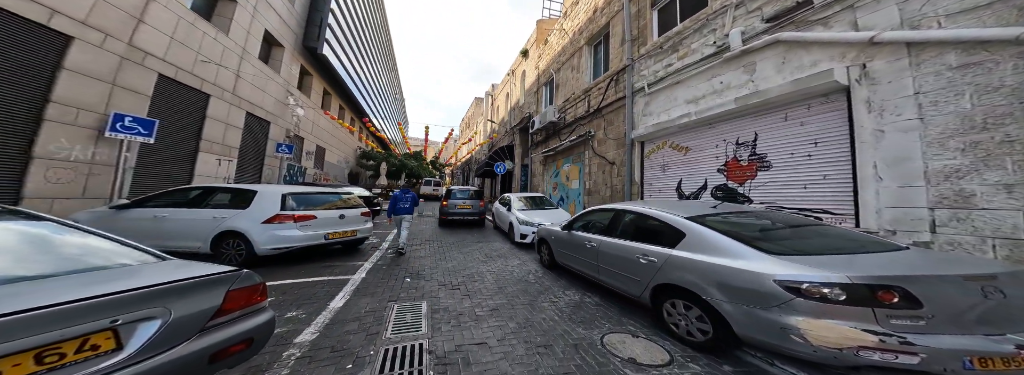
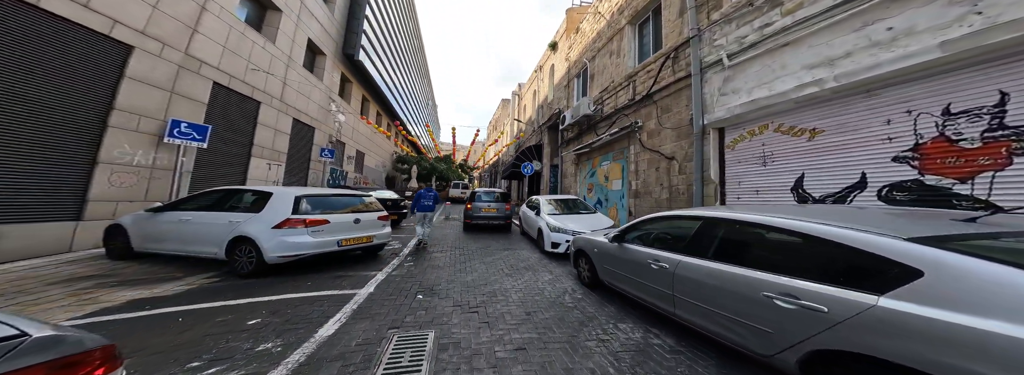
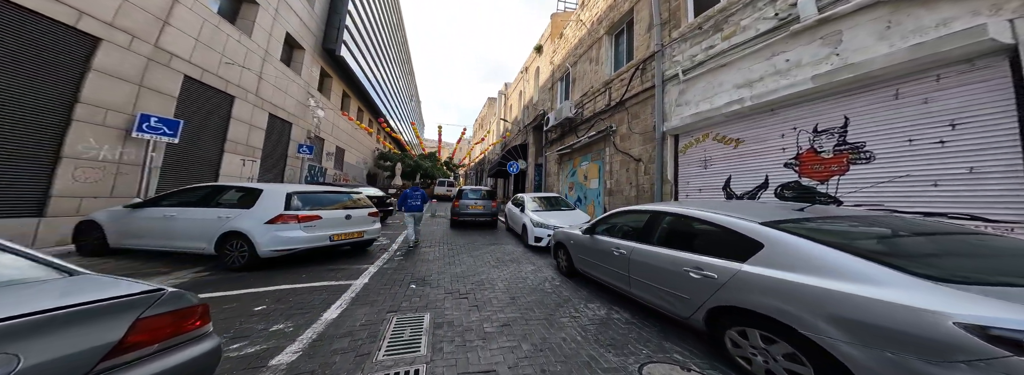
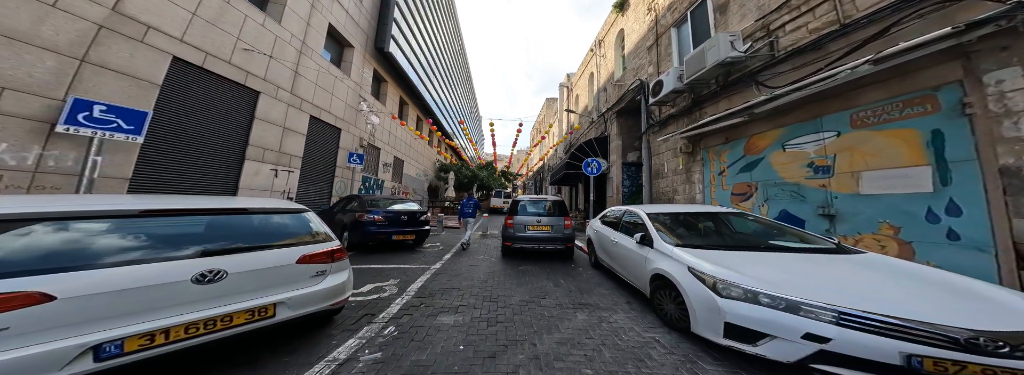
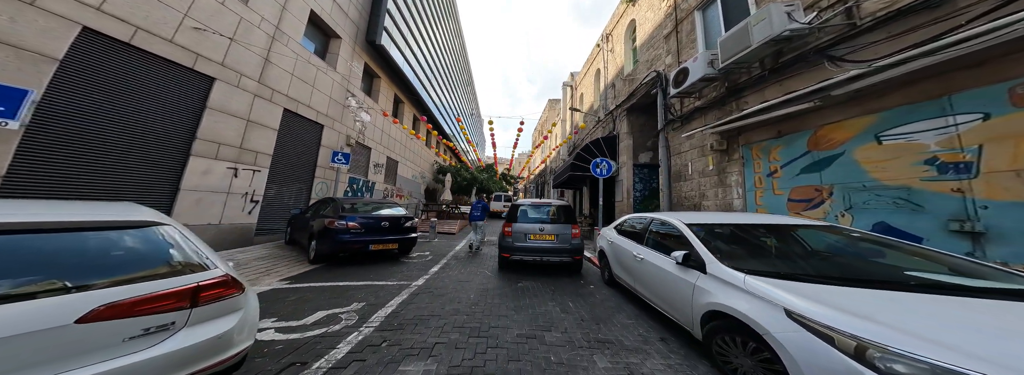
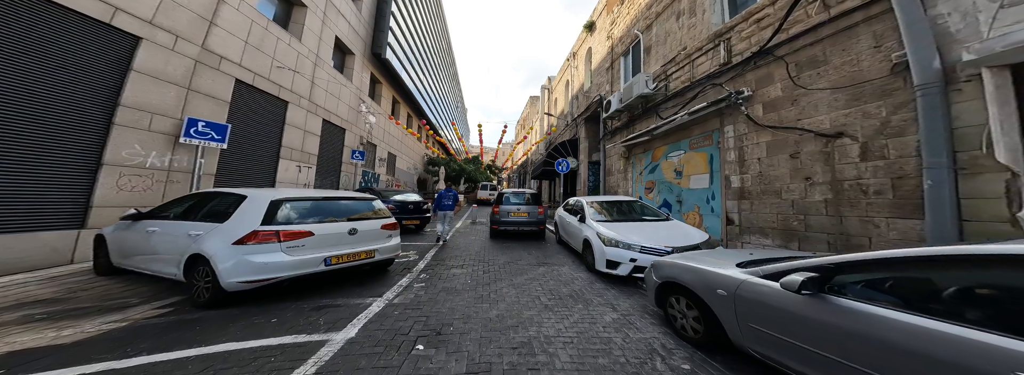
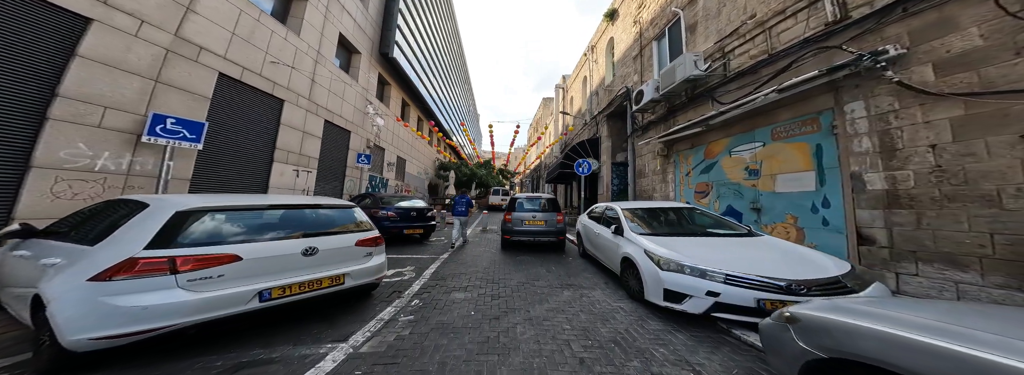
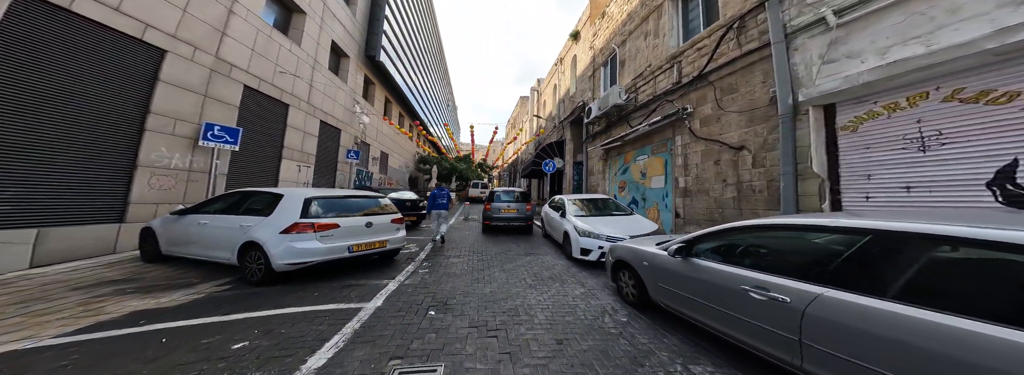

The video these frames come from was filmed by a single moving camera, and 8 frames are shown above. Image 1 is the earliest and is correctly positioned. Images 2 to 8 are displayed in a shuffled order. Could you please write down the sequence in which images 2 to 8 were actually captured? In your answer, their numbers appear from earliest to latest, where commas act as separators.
3, 2, 8, 6, 7, 4, 5
